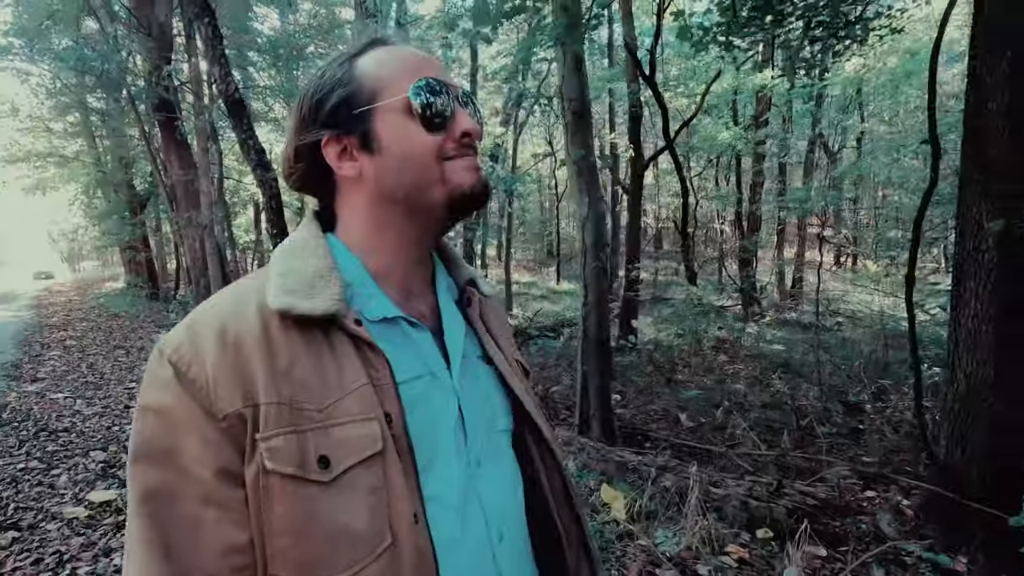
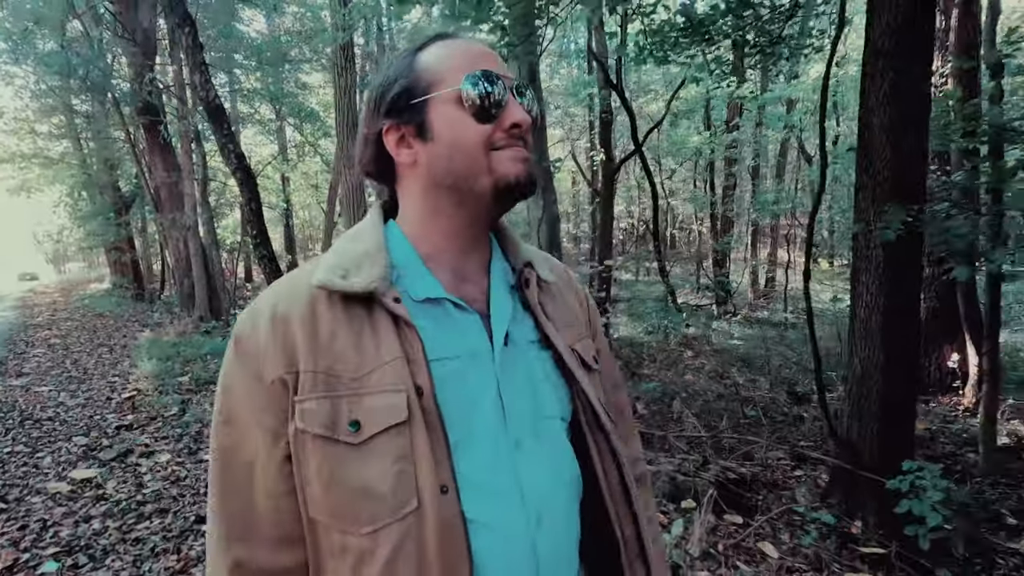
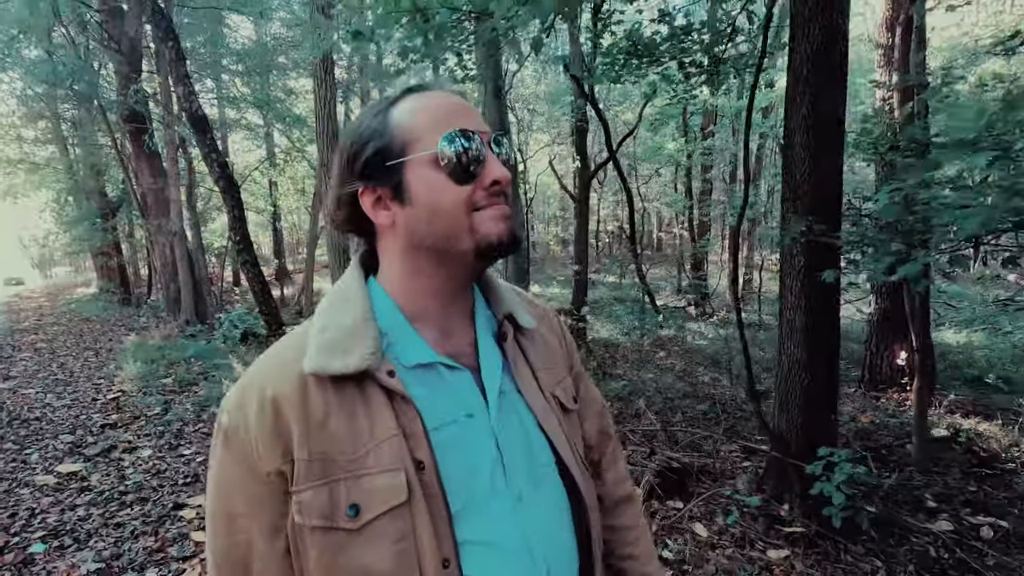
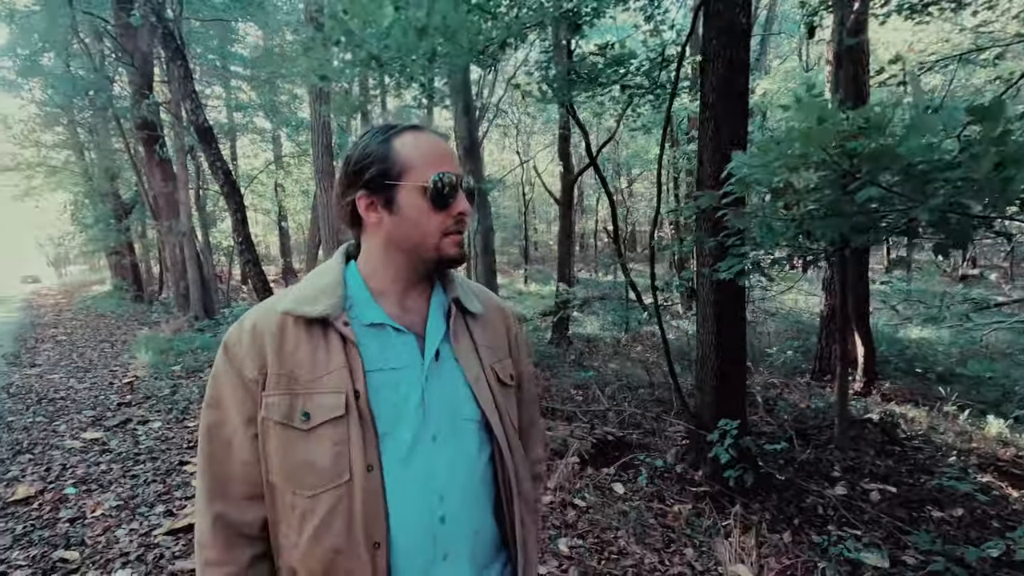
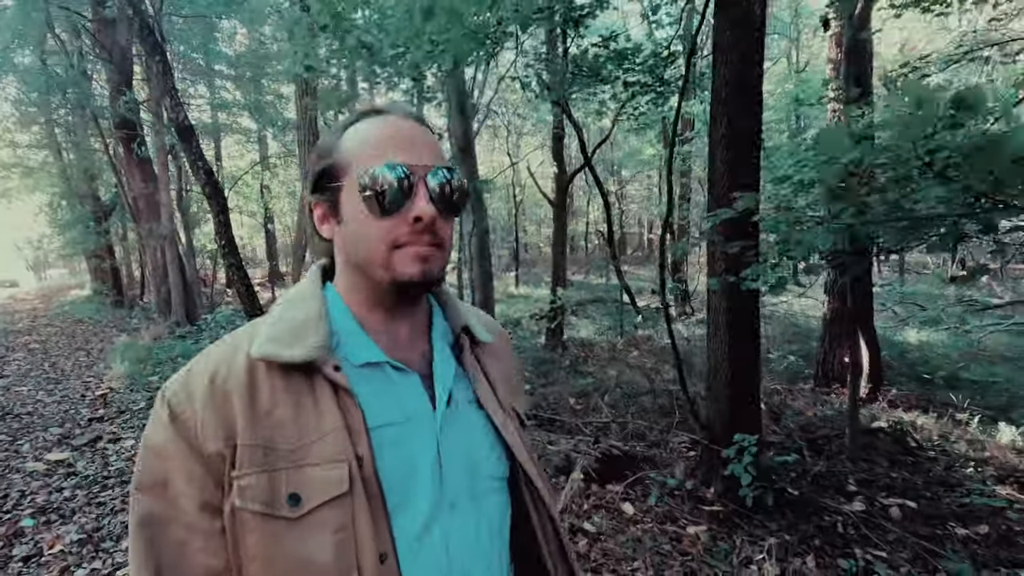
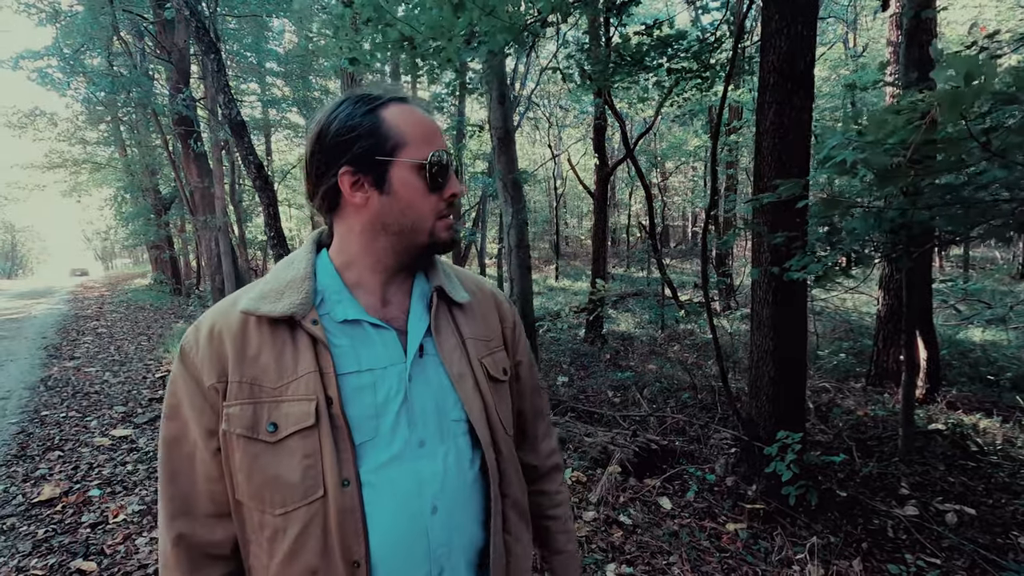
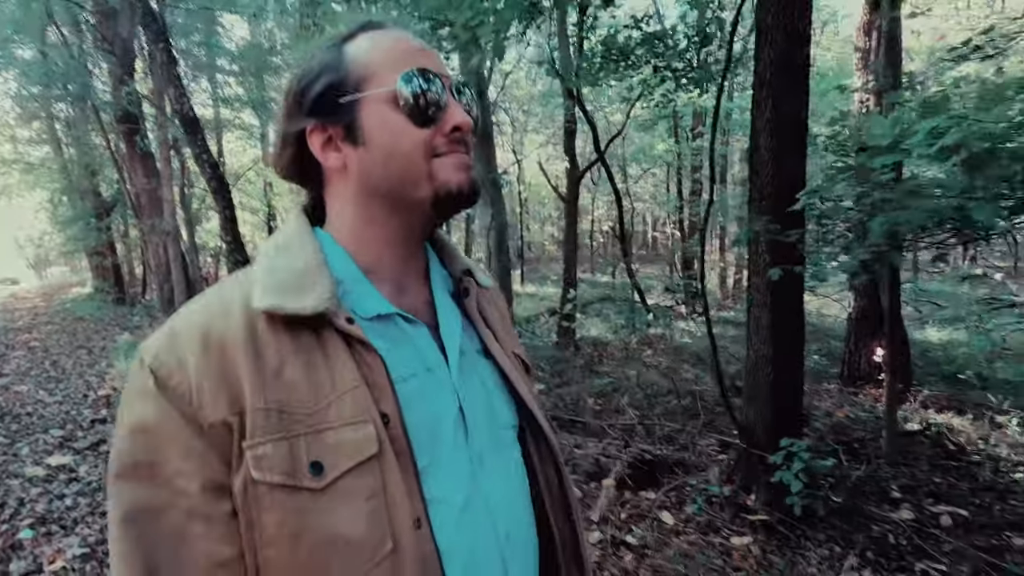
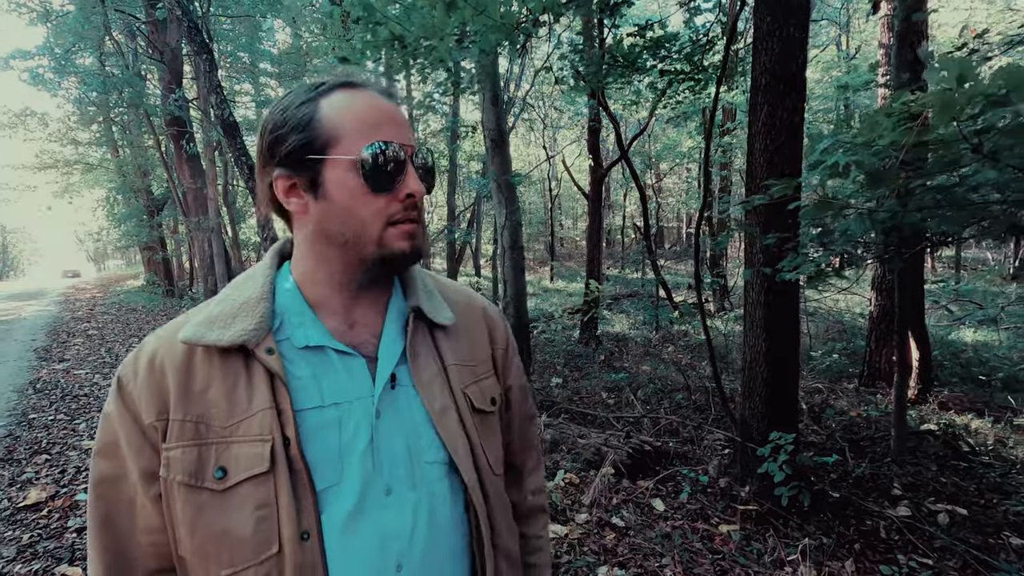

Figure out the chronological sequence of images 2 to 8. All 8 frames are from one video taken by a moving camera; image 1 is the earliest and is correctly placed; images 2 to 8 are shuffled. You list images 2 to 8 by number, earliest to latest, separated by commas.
2, 3, 7, 5, 4, 8, 6
